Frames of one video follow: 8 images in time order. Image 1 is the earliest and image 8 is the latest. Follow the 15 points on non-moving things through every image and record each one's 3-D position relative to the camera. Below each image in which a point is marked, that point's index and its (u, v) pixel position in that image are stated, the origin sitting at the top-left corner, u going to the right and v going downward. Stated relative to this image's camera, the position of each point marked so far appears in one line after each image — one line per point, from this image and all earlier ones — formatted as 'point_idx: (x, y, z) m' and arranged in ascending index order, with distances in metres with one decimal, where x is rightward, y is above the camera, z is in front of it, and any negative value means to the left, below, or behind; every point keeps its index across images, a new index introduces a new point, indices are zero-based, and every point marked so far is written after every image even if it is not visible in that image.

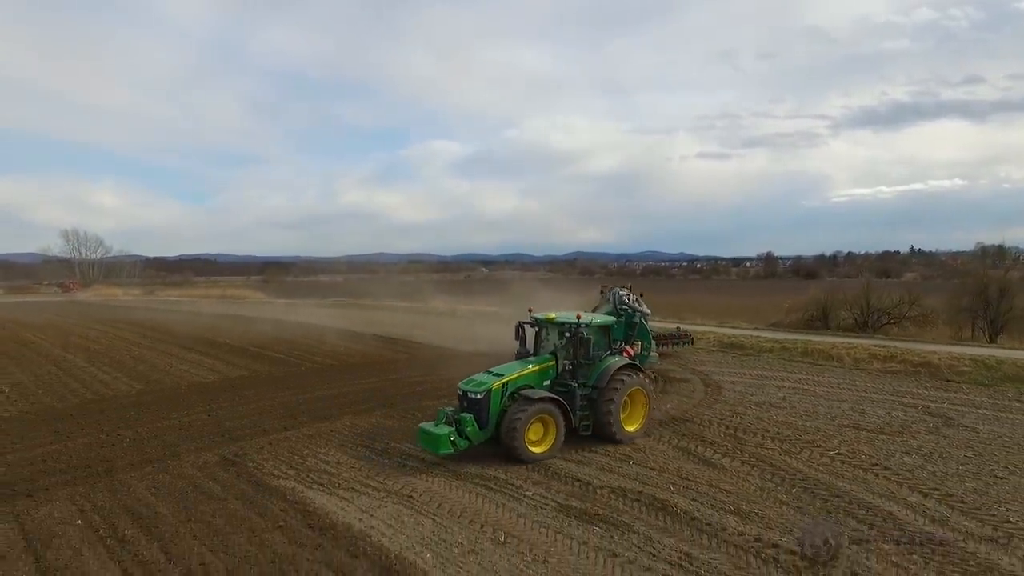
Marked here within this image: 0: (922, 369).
0: (+10.8, -2.2, +16.4) m
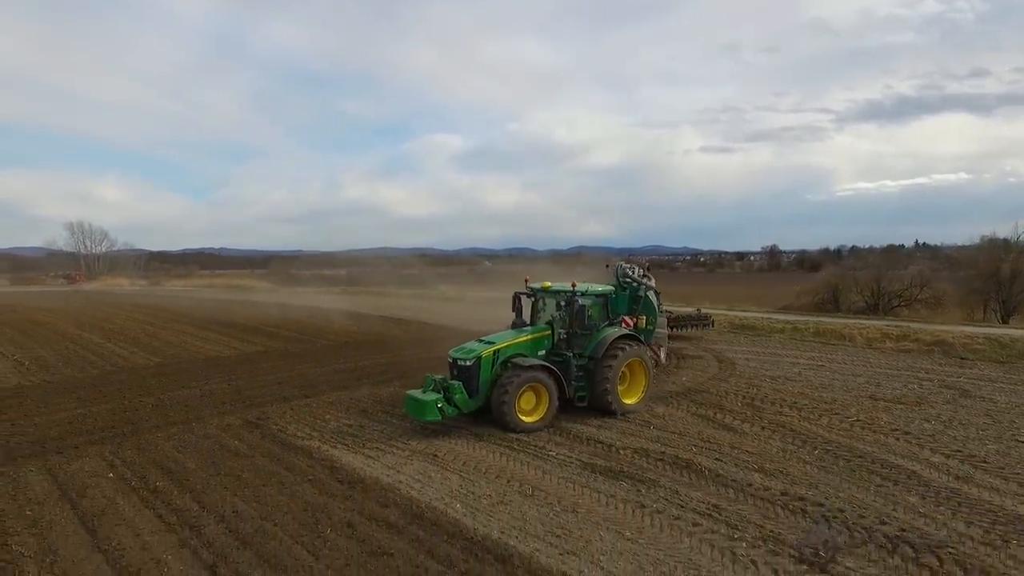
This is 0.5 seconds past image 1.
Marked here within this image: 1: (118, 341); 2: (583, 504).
0: (+11.1, -1.6, +16.4) m
1: (-10.0, -1.4, +16.0) m
2: (+0.8, -2.3, +6.6) m
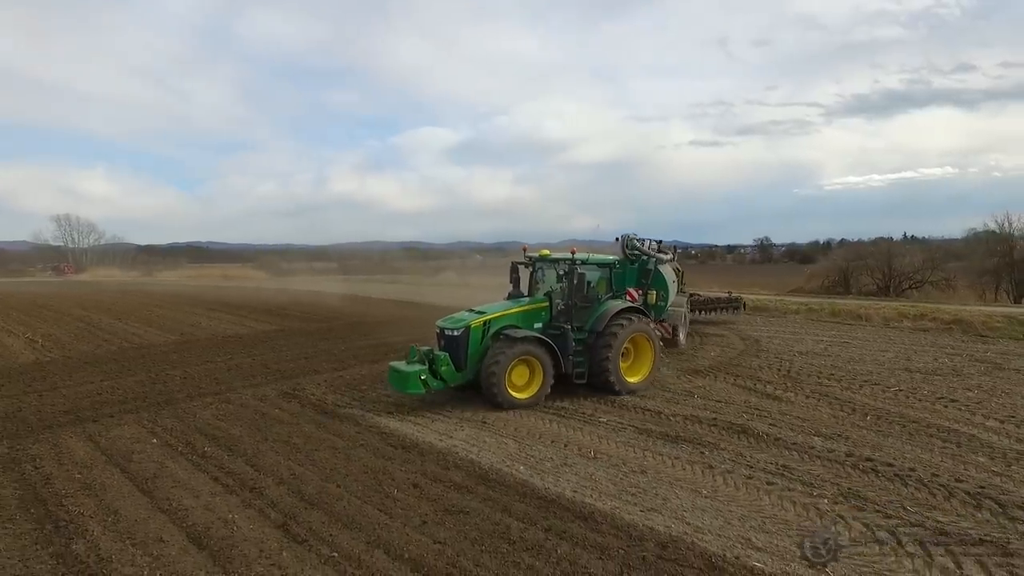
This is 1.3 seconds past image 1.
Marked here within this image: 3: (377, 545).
0: (+11.6, -1.0, +16.3) m
1: (-9.5, -0.8, +15.6) m
2: (+1.4, -1.8, +6.4) m
3: (-1.0, -1.9, +4.7) m
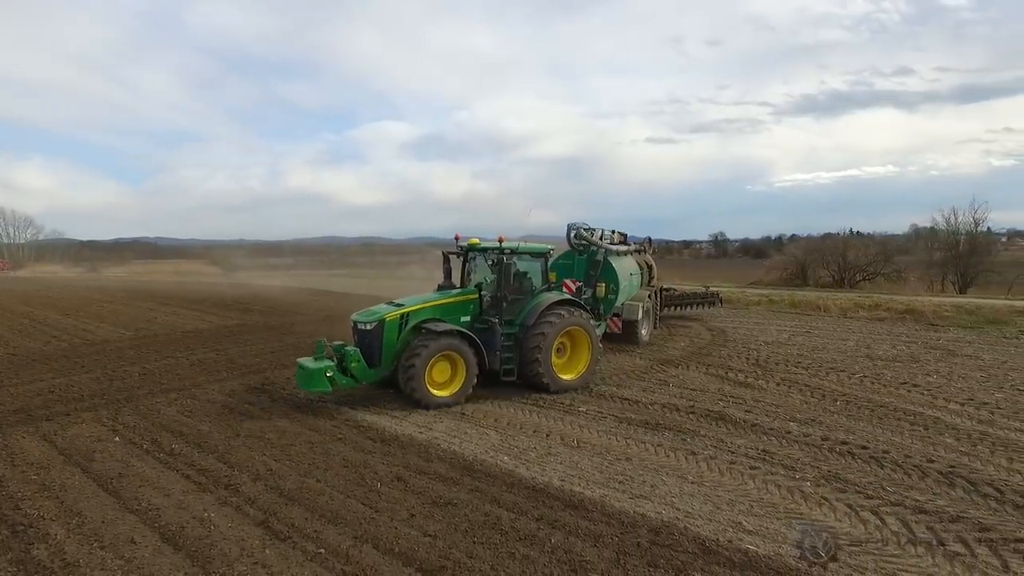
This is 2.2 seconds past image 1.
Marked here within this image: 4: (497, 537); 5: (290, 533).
0: (+10.8, -0.8, +17.0) m
1: (-10.3, -0.7, +14.9) m
2: (+1.2, -1.7, +6.4) m
3: (-1.1, -1.8, +4.5) m
4: (-0.1, -1.8, +4.6) m
5: (-1.6, -1.8, +4.6) m
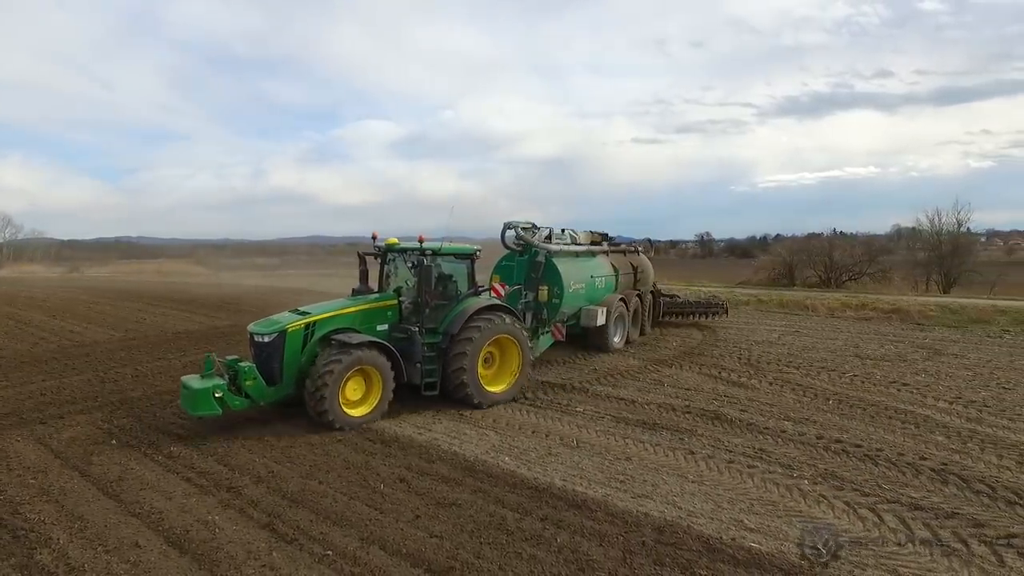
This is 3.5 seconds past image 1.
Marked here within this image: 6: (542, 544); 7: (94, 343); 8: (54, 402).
0: (+10.6, -0.8, +17.2) m
1: (-10.5, -0.7, +14.7) m
2: (+1.3, -1.7, +6.4) m
3: (-1.0, -1.8, +4.5) m
4: (-0.1, -1.8, +4.6) m
5: (-1.6, -1.8, +4.6) m
6: (+0.2, -1.9, +4.5) m
7: (-7.8, -1.0, +11.6) m
8: (-5.7, -1.4, +7.7) m
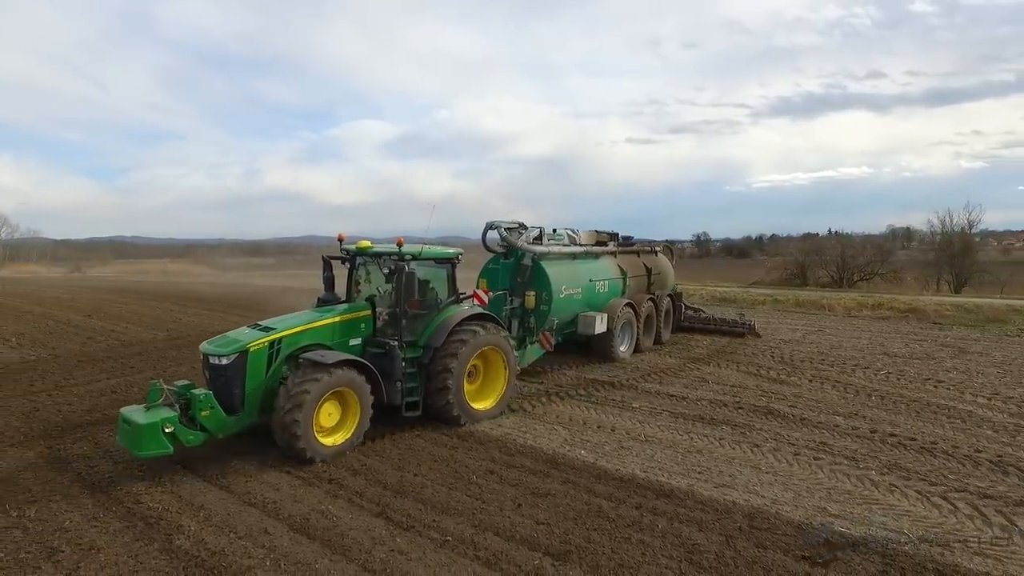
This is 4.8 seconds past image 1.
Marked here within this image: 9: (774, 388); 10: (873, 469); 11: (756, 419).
0: (+11.3, -0.8, +17.6) m
1: (-9.7, -0.7, +14.9) m
2: (+2.0, -1.7, +6.7) m
3: (-0.2, -1.8, +4.8) m
4: (+0.7, -1.8, +4.9) m
5: (-0.8, -1.8, +4.8) m
6: (+1.0, -1.9, +4.8) m
7: (-7.0, -1.0, +11.8) m
8: (-4.9, -1.4, +8.0) m
9: (+4.0, -1.5, +9.4) m
10: (+3.5, -1.8, +6.1) m
11: (+3.1, -1.6, +7.8) m
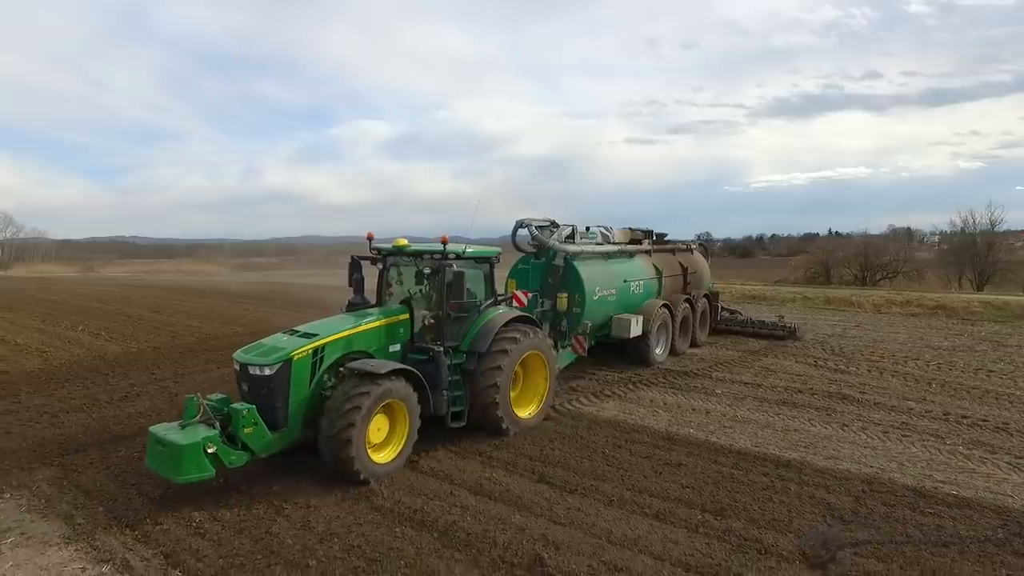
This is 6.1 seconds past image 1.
0: (+12.5, -0.7, +18.2) m
1: (-8.5, -0.6, +15.5) m
2: (+3.4, -1.6, +7.4) m
3: (+1.1, -1.8, +5.4) m
4: (+2.1, -1.8, +5.5) m
5: (+0.5, -1.8, +5.5) m
6: (+2.3, -1.8, +5.4) m
7: (-5.7, -1.0, +12.4) m
8: (-3.6, -1.4, +8.6) m
9: (+5.3, -1.4, +10.1) m
10: (+4.8, -1.7, +6.7) m
11: (+4.4, -1.6, +8.4) m
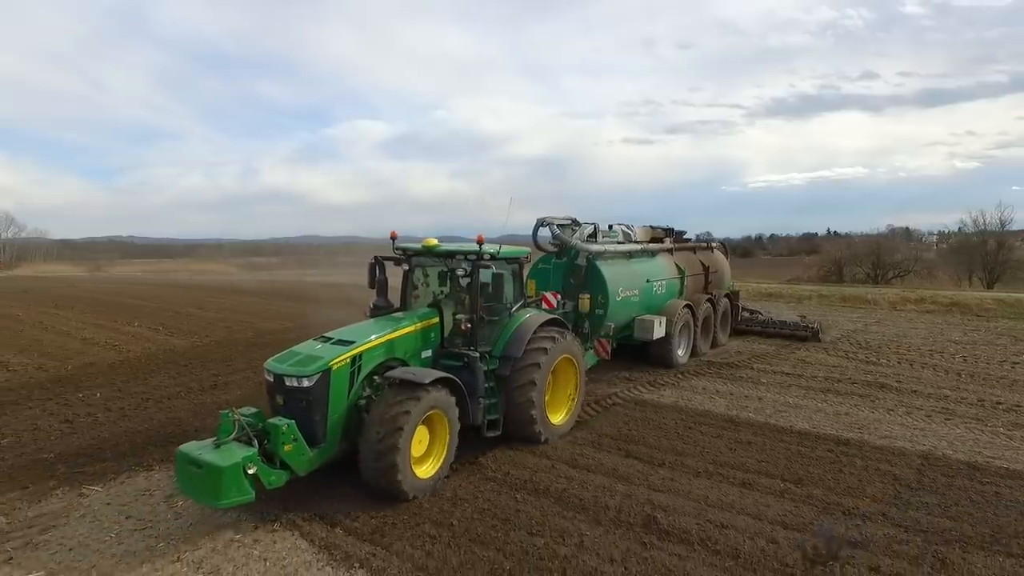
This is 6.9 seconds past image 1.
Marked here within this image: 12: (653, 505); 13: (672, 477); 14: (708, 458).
0: (+13.4, -0.6, +18.9) m
1: (-7.6, -0.6, +16.0) m
2: (+4.2, -1.6, +7.9) m
3: (+2.0, -1.7, +6.0) m
4: (+3.0, -1.7, +6.1) m
5: (+1.4, -1.7, +6.0) m
6: (+3.2, -1.7, +6.0) m
7: (-4.9, -0.9, +12.9) m
8: (-2.7, -1.3, +9.1) m
9: (+6.2, -1.4, +10.6) m
10: (+5.7, -1.6, +7.3) m
11: (+5.3, -1.5, +9.0) m
12: (+1.1, -1.8, +5.1) m
13: (+1.4, -1.7, +5.6) m
14: (+1.9, -1.7, +6.1) m
